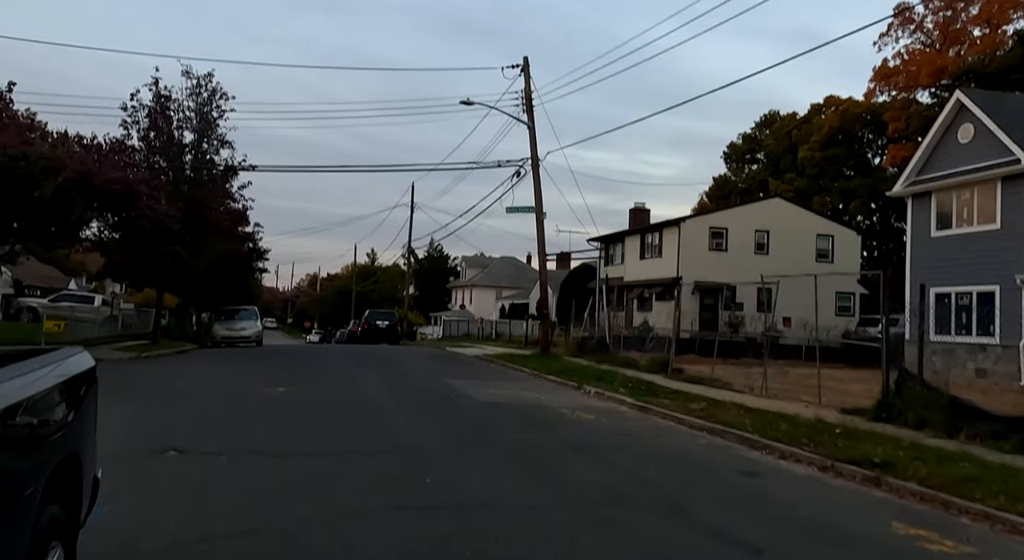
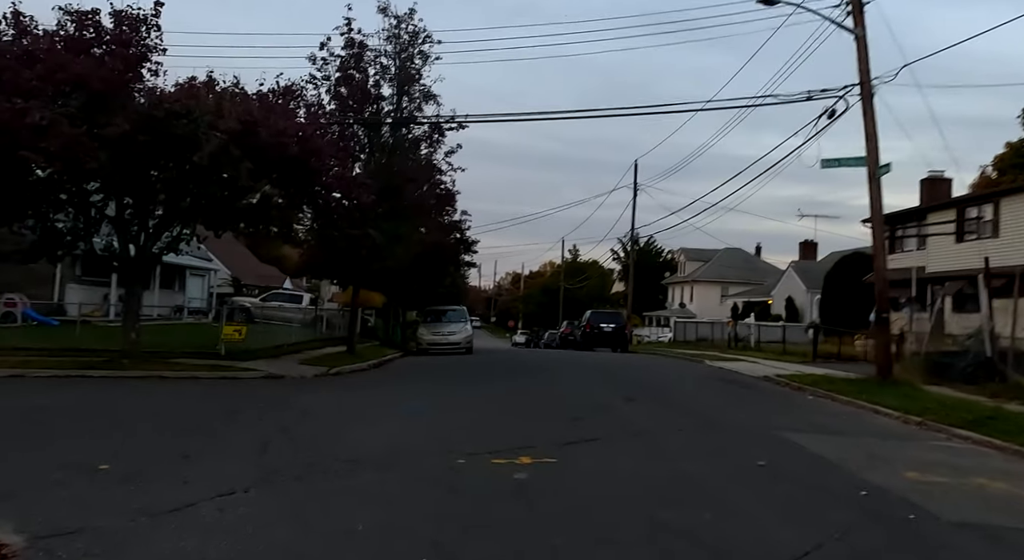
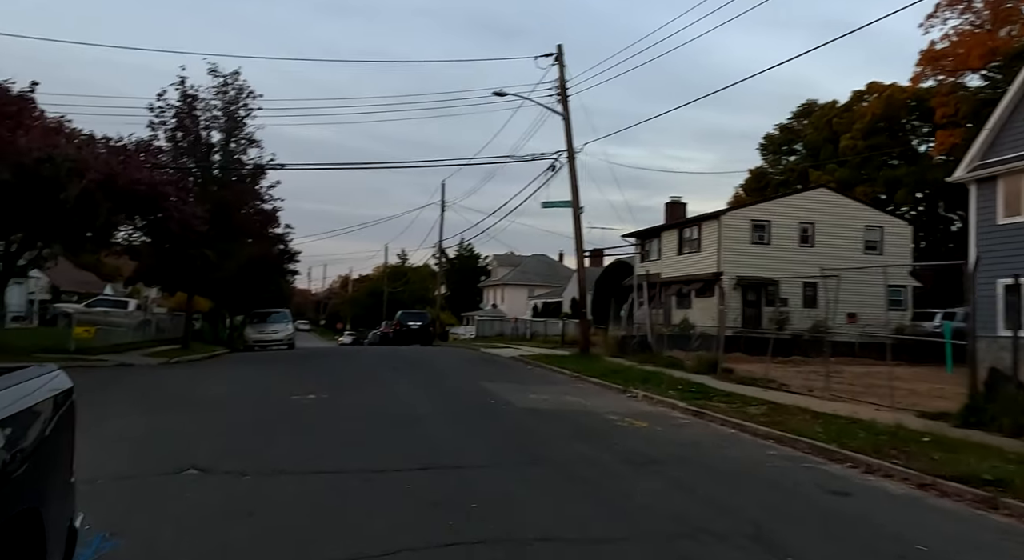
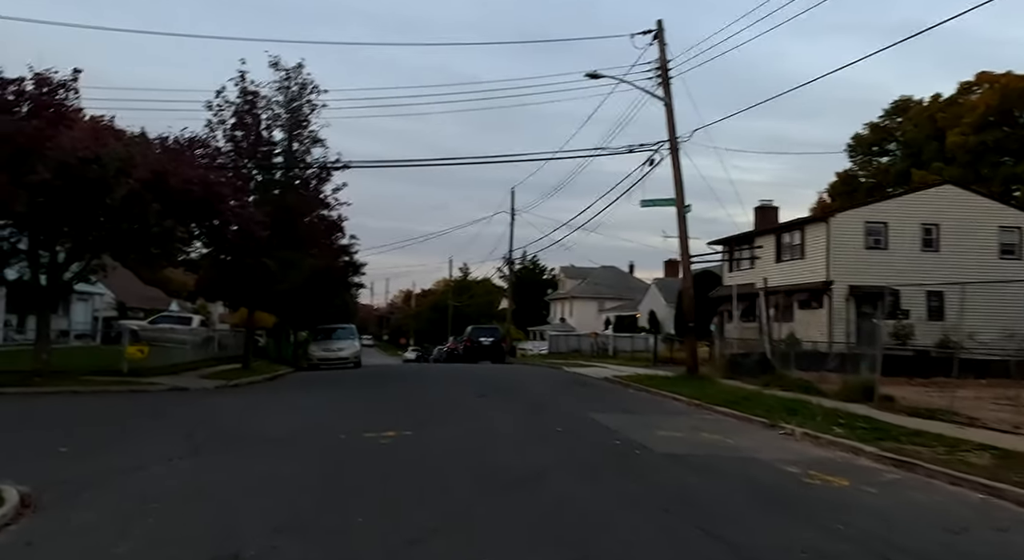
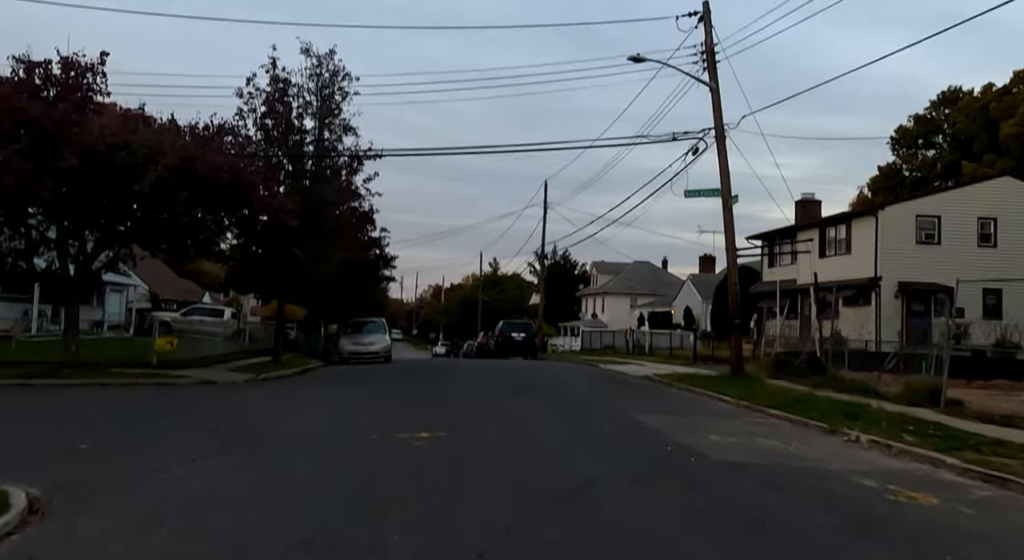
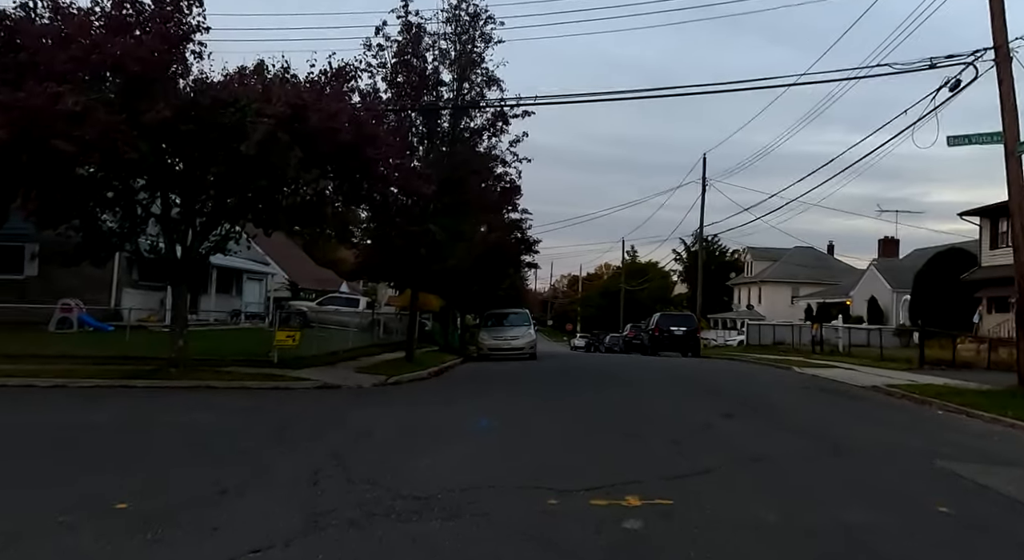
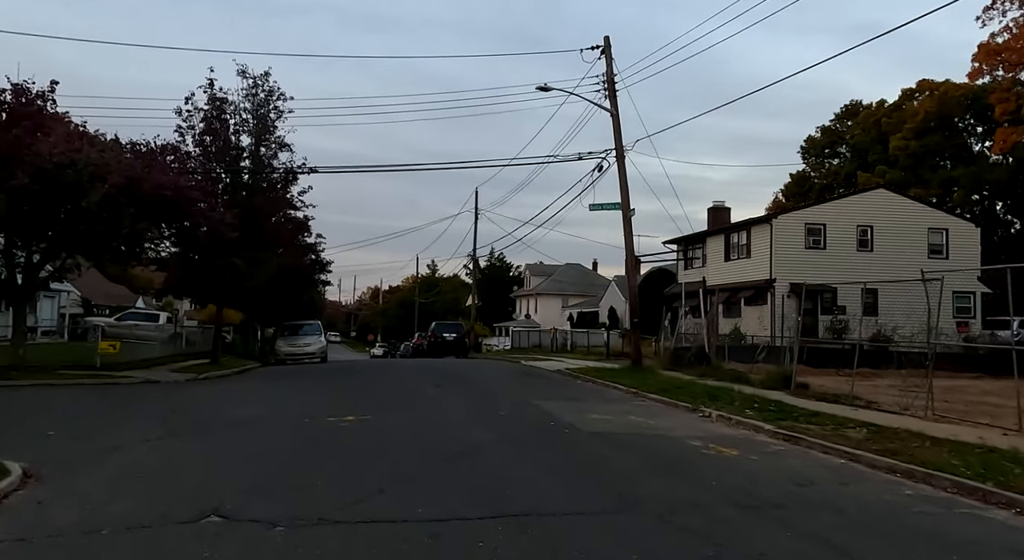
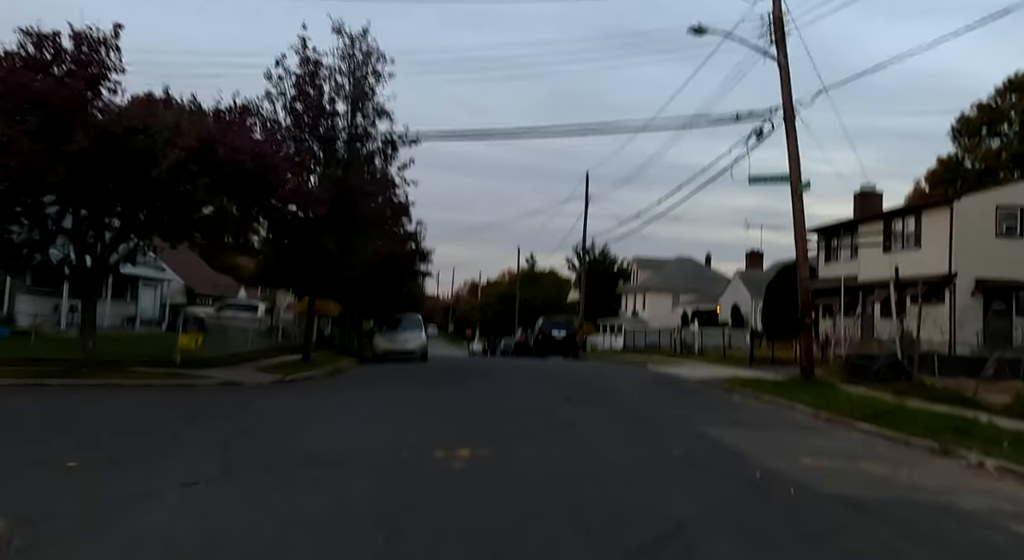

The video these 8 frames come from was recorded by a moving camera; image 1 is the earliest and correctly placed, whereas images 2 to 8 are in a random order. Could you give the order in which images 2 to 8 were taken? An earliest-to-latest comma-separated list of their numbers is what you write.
3, 7, 4, 5, 8, 2, 6
